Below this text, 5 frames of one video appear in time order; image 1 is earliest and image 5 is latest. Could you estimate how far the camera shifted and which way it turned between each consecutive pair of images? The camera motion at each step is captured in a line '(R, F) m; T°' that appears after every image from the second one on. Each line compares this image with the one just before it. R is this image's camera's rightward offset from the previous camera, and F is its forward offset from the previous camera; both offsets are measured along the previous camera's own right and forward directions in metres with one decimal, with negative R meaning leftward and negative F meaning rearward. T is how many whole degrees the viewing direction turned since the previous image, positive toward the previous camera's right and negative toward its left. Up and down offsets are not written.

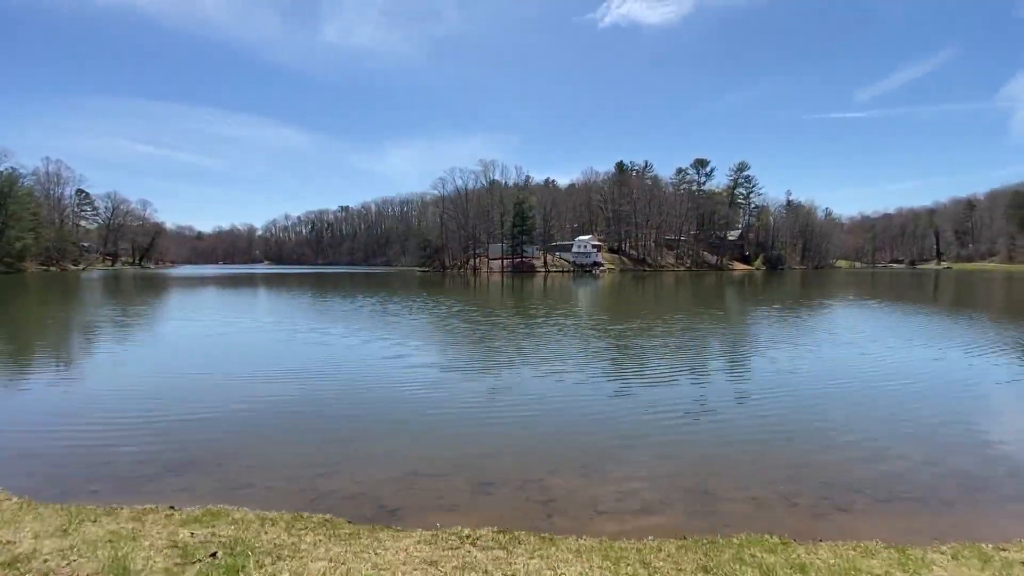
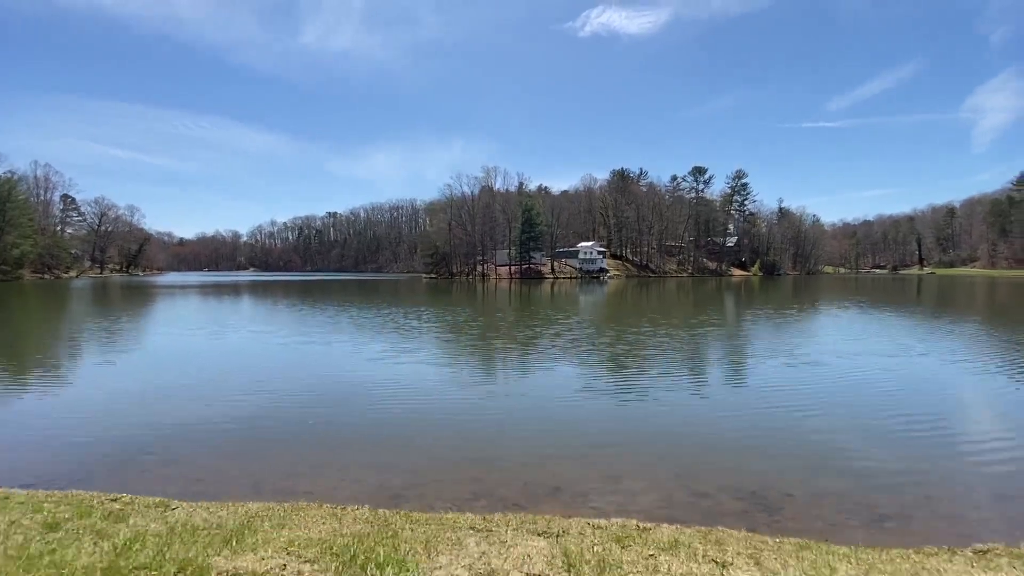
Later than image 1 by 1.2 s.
(-1.5, +0.1) m; +2°
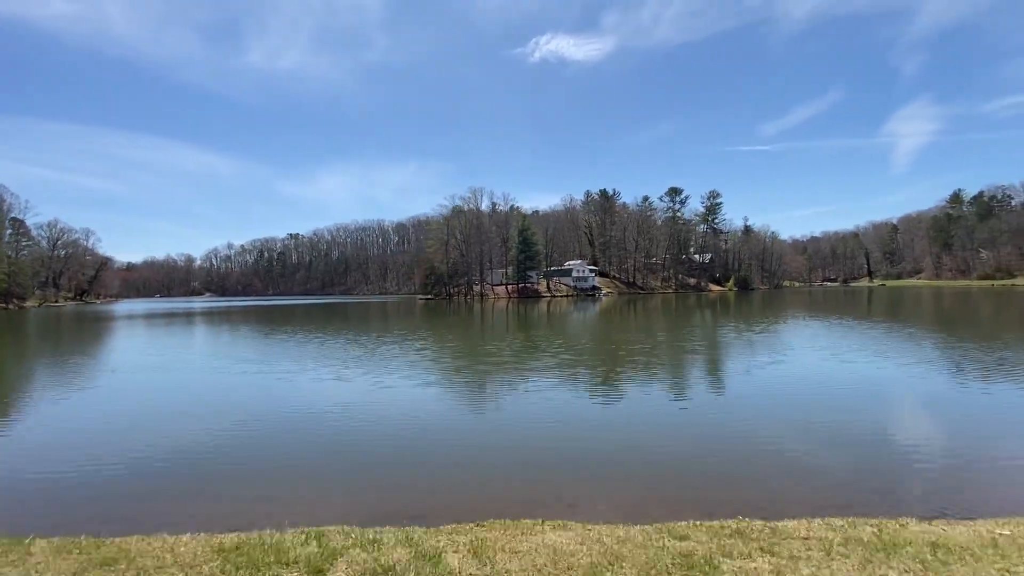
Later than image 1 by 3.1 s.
(-2.2, +0.1) m; +5°
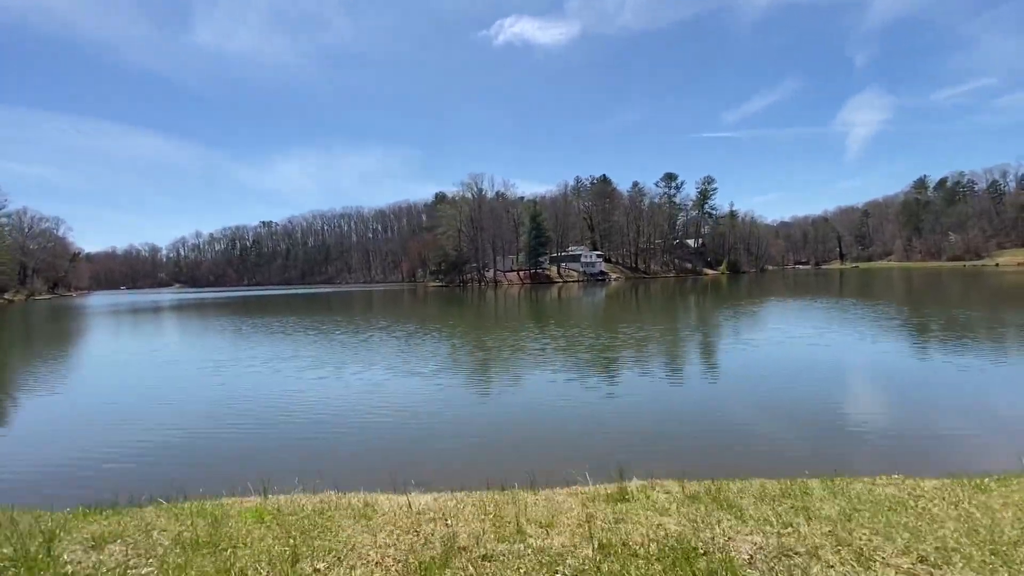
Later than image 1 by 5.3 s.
(-2.5, +0.1) m; +4°
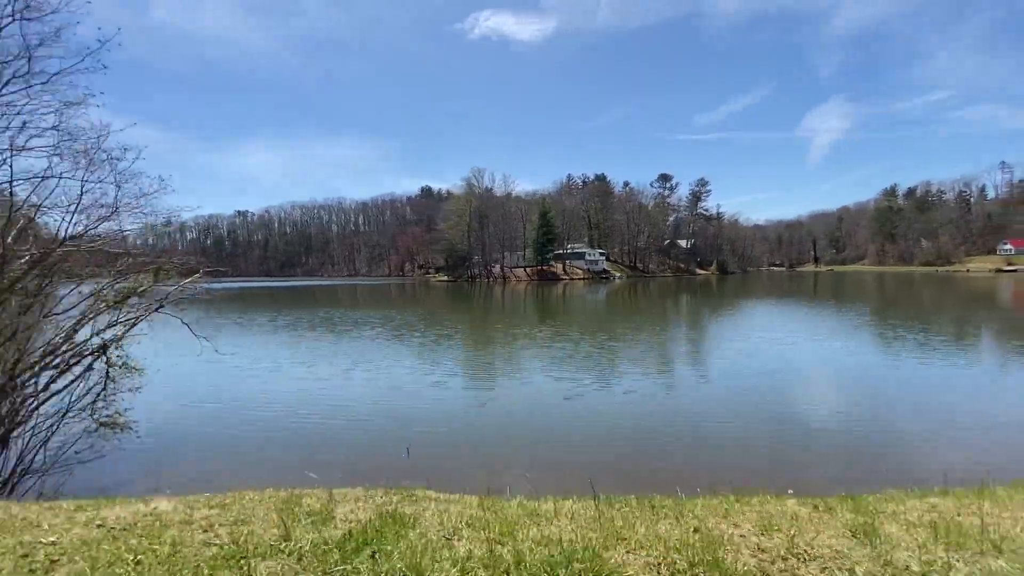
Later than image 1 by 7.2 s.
(-2.0, 0.0) m; +3°
